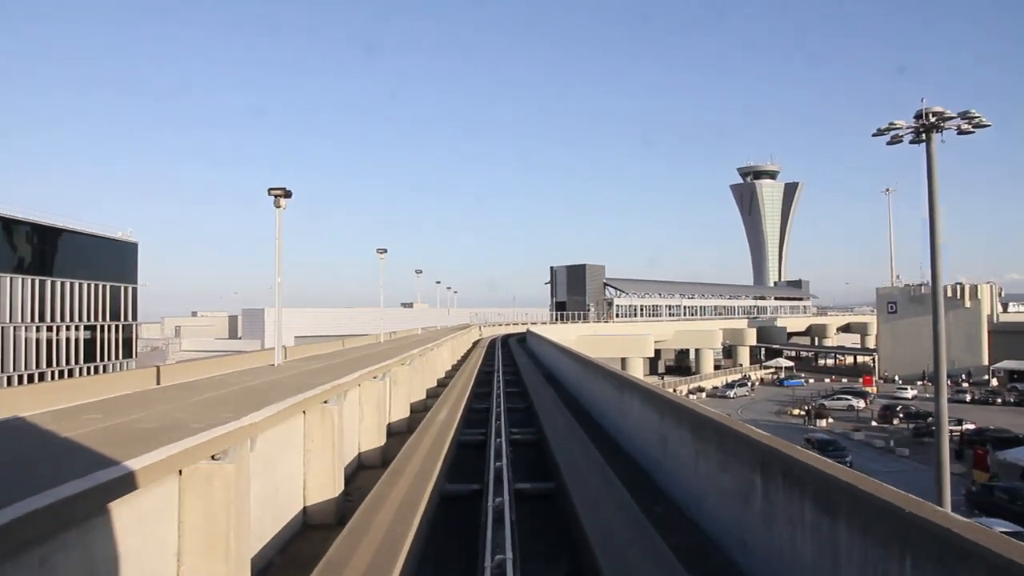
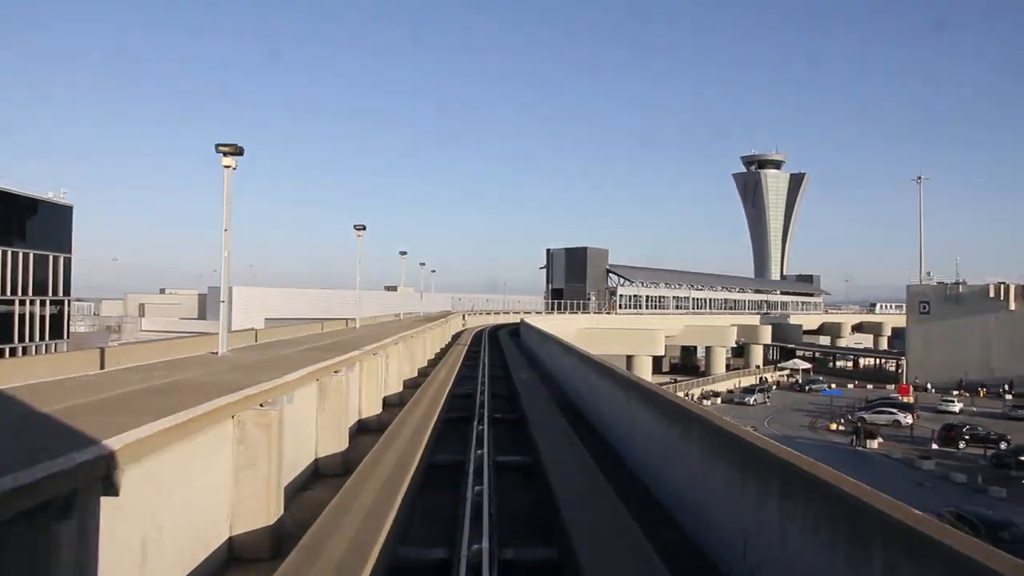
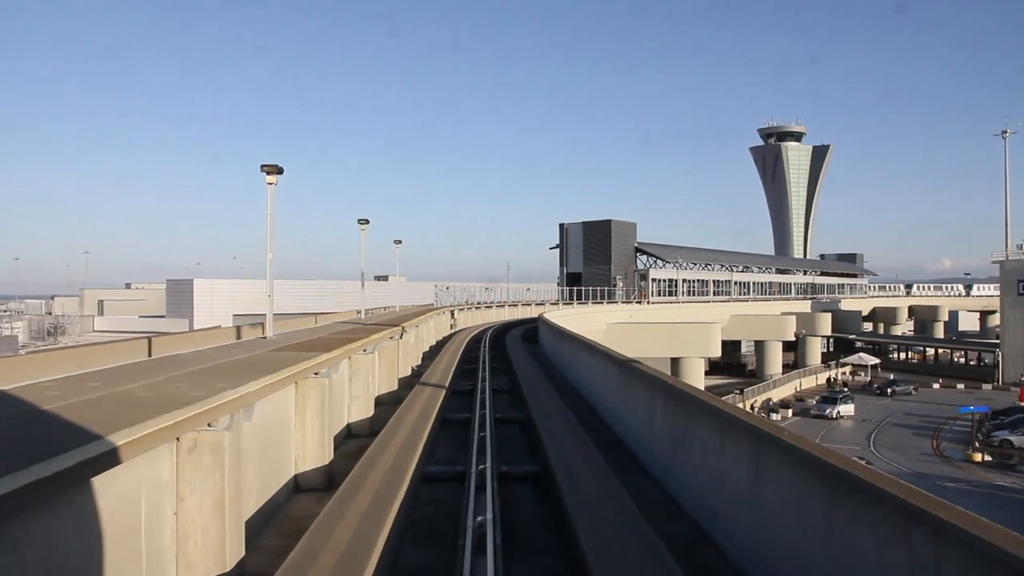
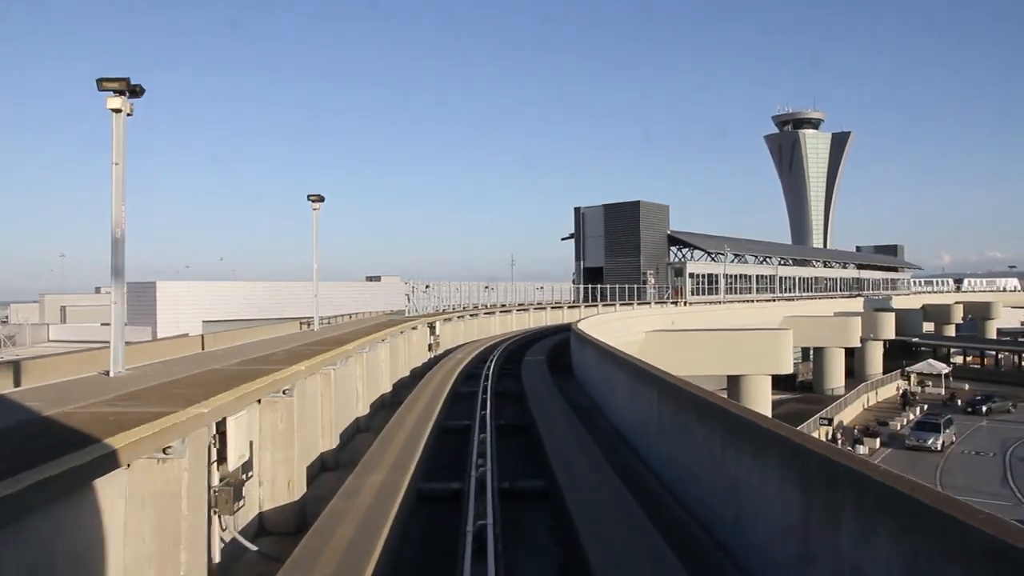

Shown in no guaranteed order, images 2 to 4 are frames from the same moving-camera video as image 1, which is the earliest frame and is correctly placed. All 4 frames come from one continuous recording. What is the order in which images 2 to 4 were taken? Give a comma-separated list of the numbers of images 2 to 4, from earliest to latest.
2, 3, 4
